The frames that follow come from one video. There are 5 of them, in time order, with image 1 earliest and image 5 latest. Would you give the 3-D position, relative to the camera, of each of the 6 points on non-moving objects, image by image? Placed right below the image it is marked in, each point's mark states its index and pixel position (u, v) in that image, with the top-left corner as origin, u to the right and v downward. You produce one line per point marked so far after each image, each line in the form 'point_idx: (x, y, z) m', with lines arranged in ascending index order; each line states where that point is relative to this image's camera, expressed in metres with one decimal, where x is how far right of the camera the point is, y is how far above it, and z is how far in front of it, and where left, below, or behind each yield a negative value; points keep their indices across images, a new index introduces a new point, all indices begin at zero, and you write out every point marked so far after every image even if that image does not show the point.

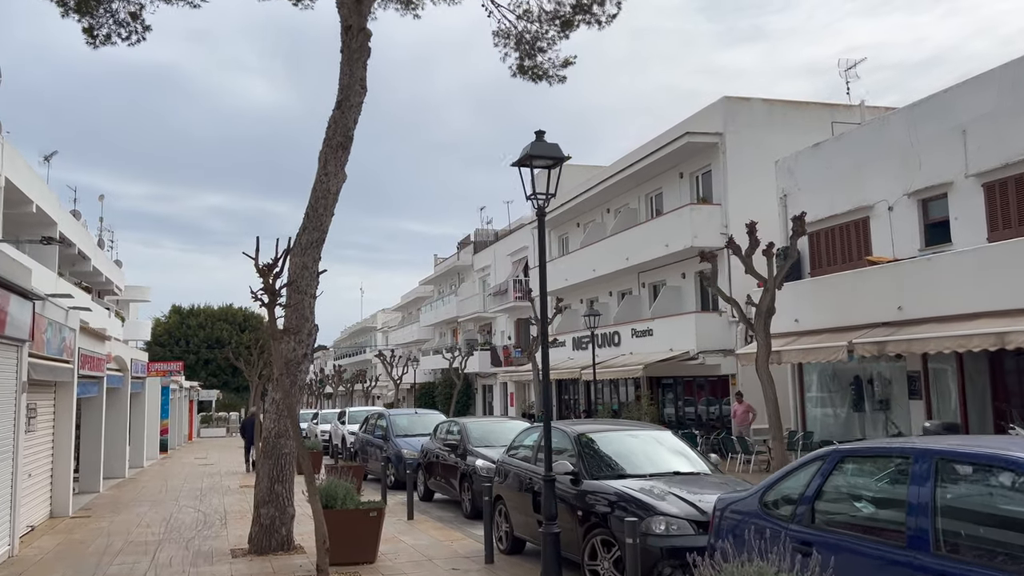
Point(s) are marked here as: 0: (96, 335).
0: (-8.4, -1.0, +16.0) m
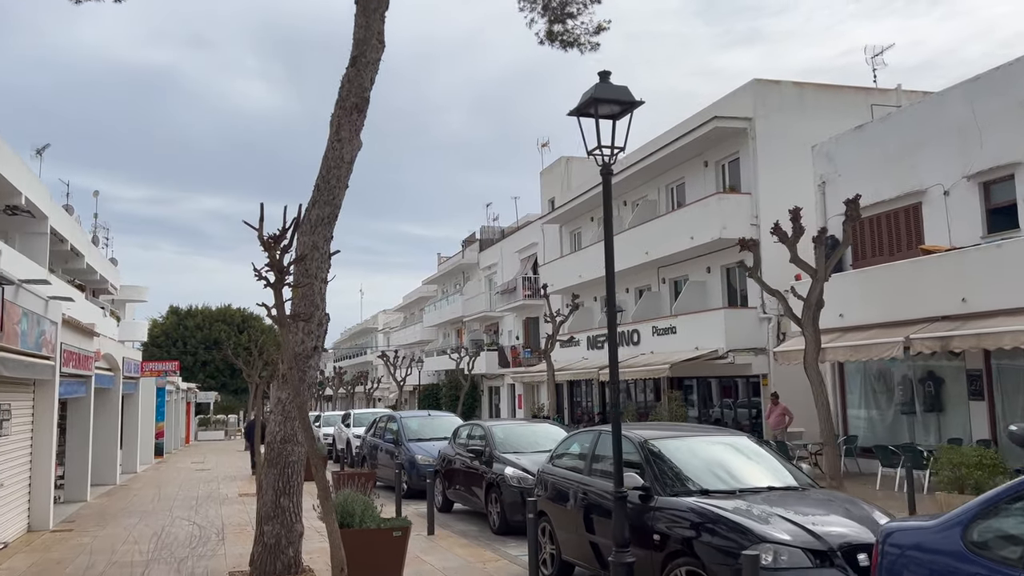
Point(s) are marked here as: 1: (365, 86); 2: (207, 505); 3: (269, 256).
0: (-8.0, -0.8, +14.7) m
1: (-1.7, +2.3, +8.9) m
2: (-5.6, -4.0, +14.5) m
3: (-2.0, +0.3, +6.4) m
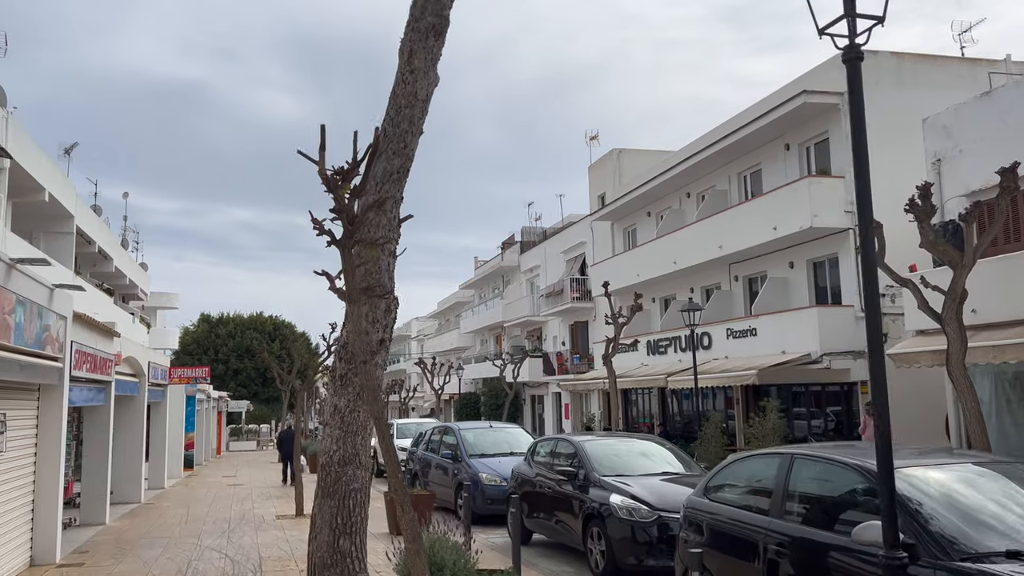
0: (-6.7, -0.7, +12.8) m
1: (-0.6, +2.5, +6.9) m
2: (-4.3, -3.9, +12.5) m
3: (-1.0, +0.5, +4.4) m
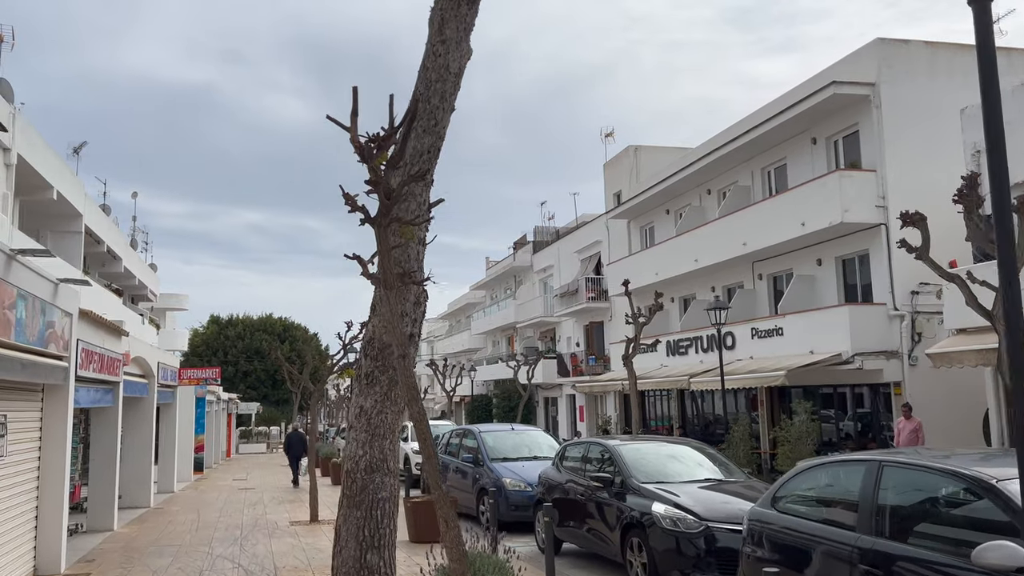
0: (-6.3, -0.7, +12.3) m
1: (-0.3, +2.6, +6.4) m
2: (-4.0, -3.8, +12.0) m
3: (-0.7, +0.6, +3.9) m
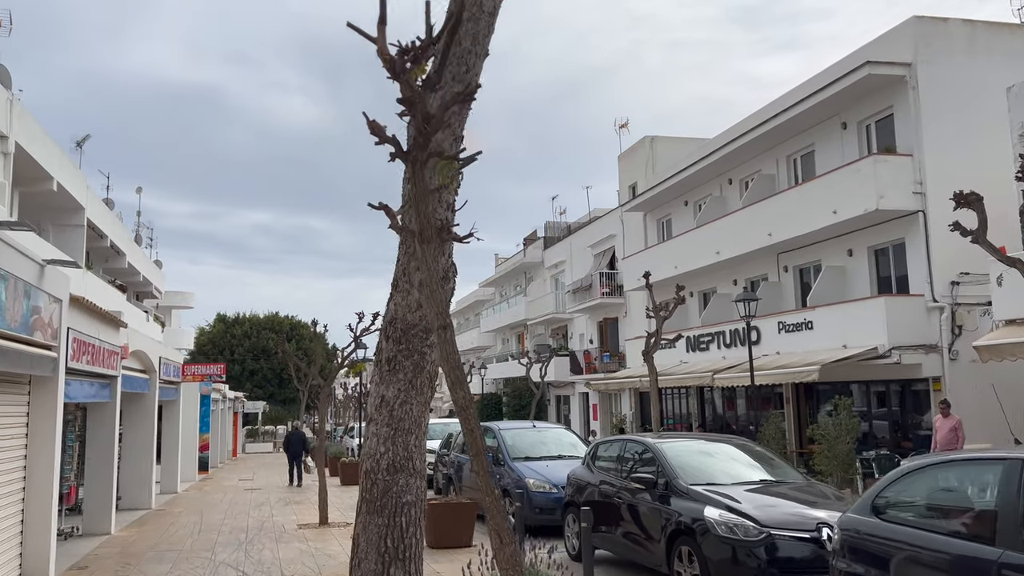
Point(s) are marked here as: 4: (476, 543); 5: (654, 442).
0: (-6.0, -0.5, +11.5) m
1: (0.0, +2.8, +5.6) m
2: (-3.6, -3.6, +11.2) m
3: (-0.4, +0.8, +3.0) m
4: (-0.5, -3.5, +10.7) m
5: (+1.5, -1.7, +8.6) m
